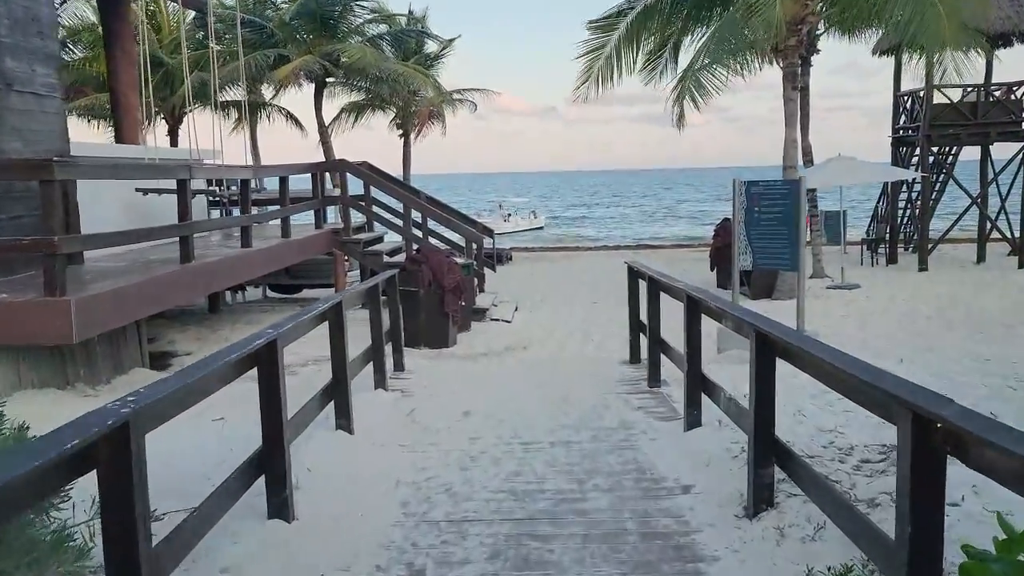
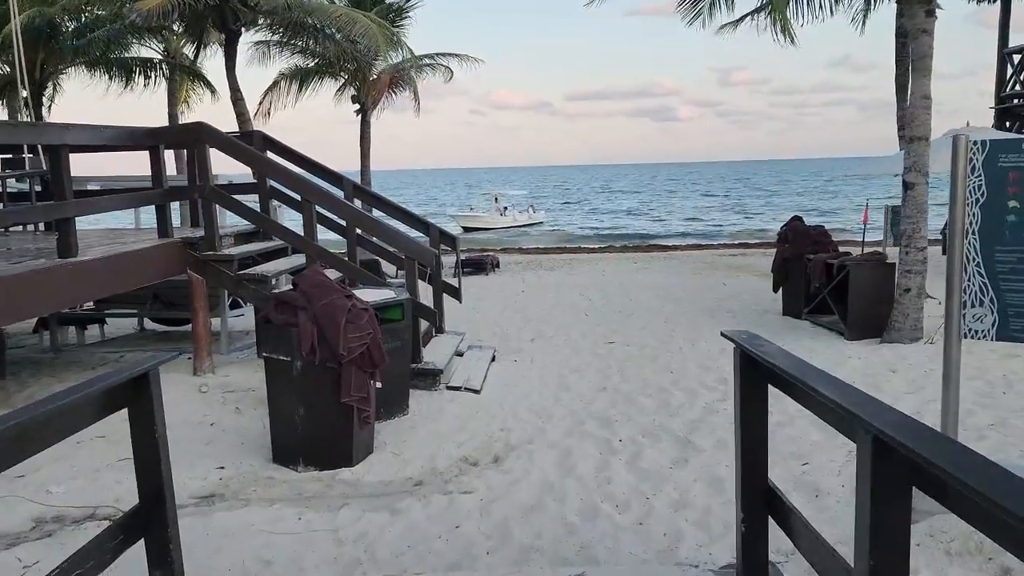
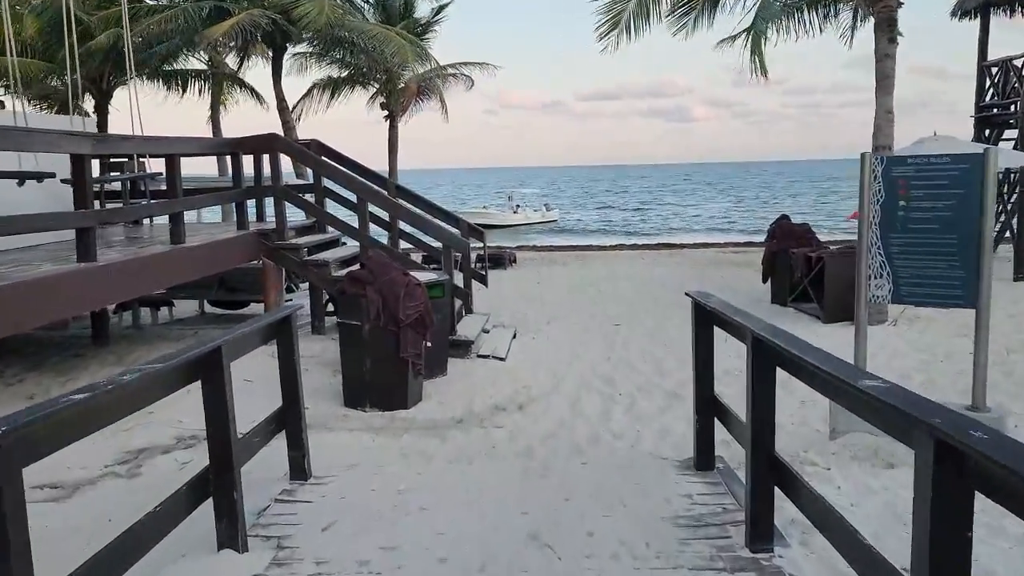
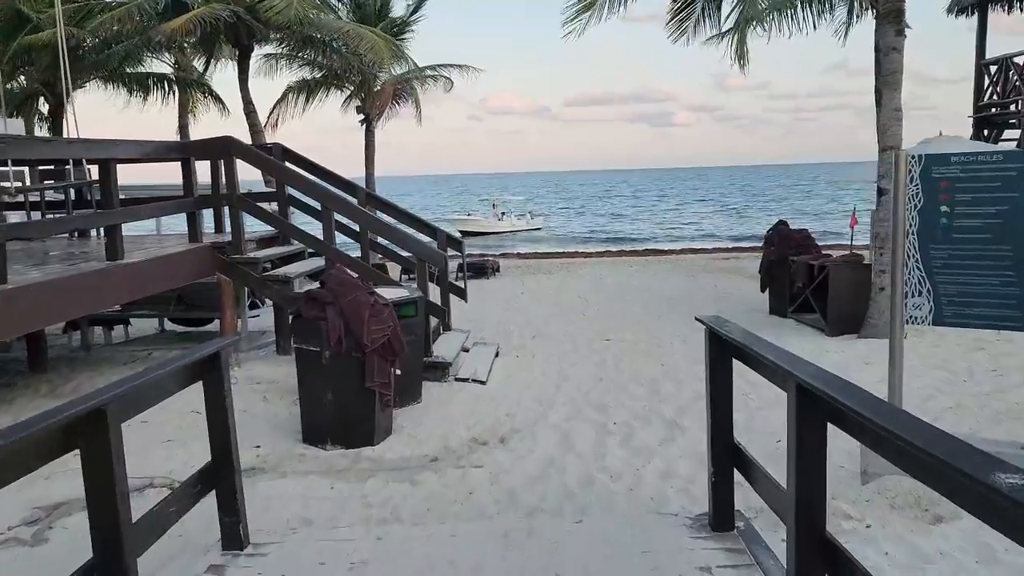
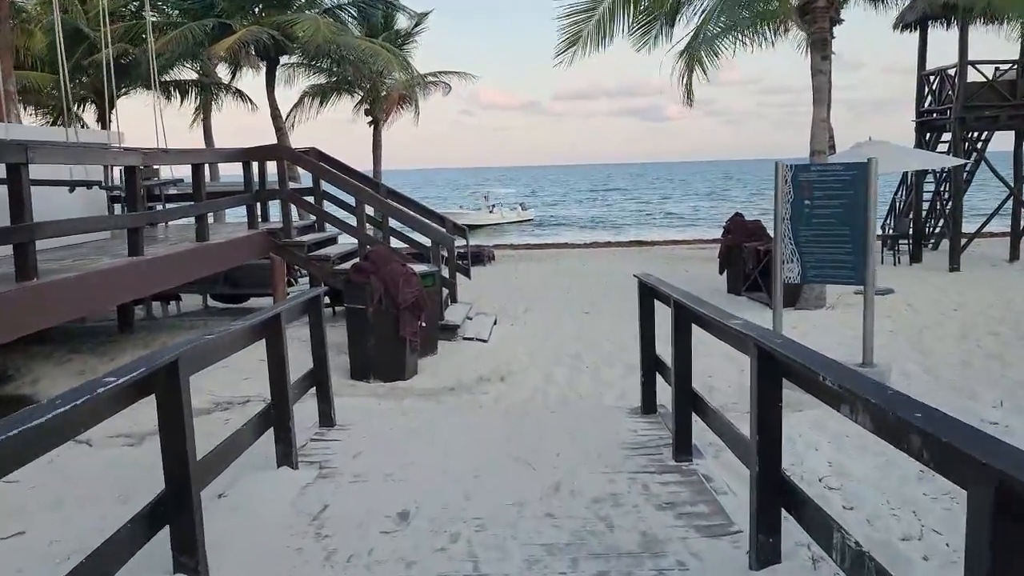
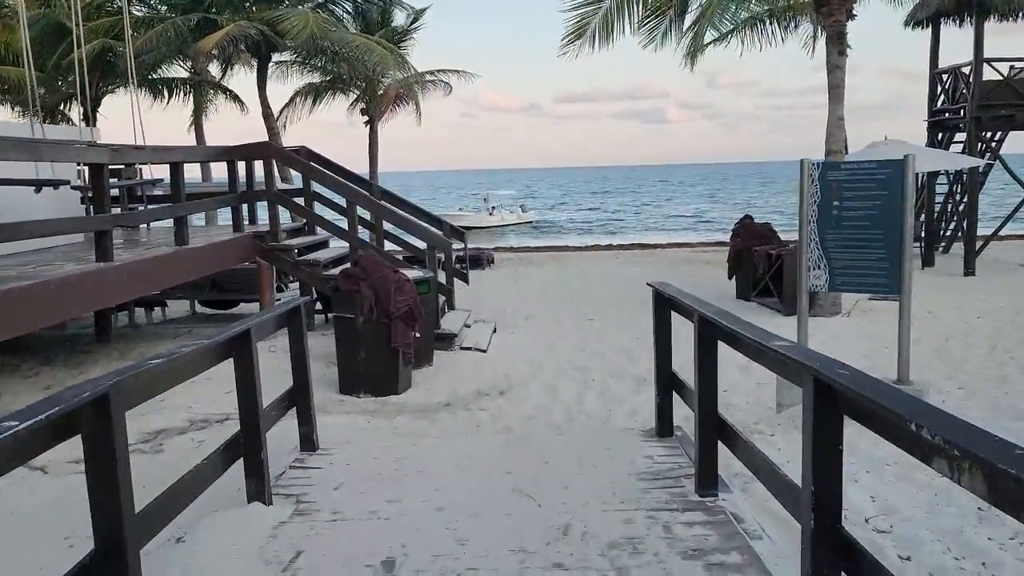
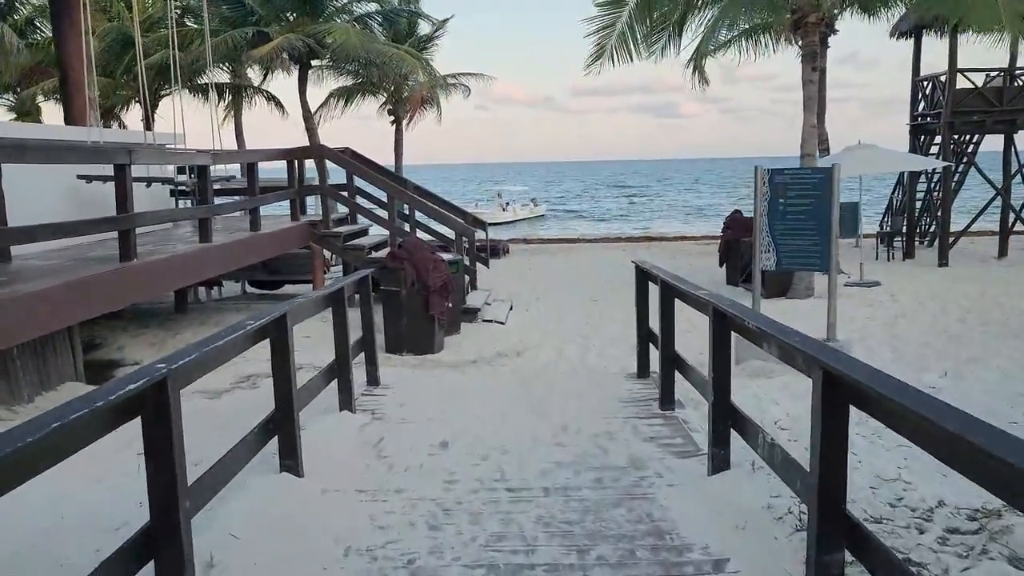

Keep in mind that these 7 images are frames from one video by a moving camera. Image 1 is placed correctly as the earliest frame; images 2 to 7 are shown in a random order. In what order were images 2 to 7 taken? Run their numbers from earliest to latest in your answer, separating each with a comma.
7, 5, 6, 3, 4, 2
